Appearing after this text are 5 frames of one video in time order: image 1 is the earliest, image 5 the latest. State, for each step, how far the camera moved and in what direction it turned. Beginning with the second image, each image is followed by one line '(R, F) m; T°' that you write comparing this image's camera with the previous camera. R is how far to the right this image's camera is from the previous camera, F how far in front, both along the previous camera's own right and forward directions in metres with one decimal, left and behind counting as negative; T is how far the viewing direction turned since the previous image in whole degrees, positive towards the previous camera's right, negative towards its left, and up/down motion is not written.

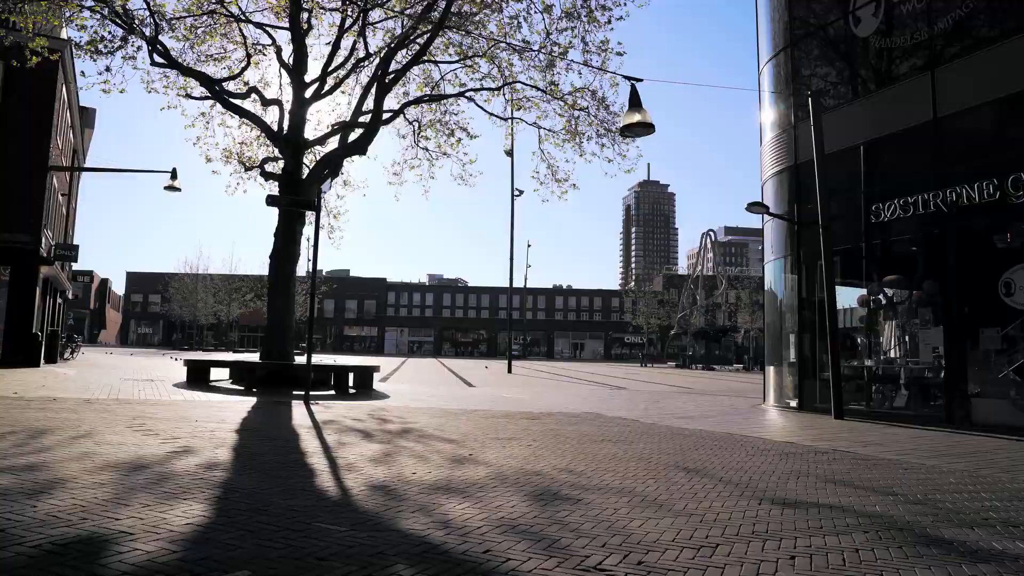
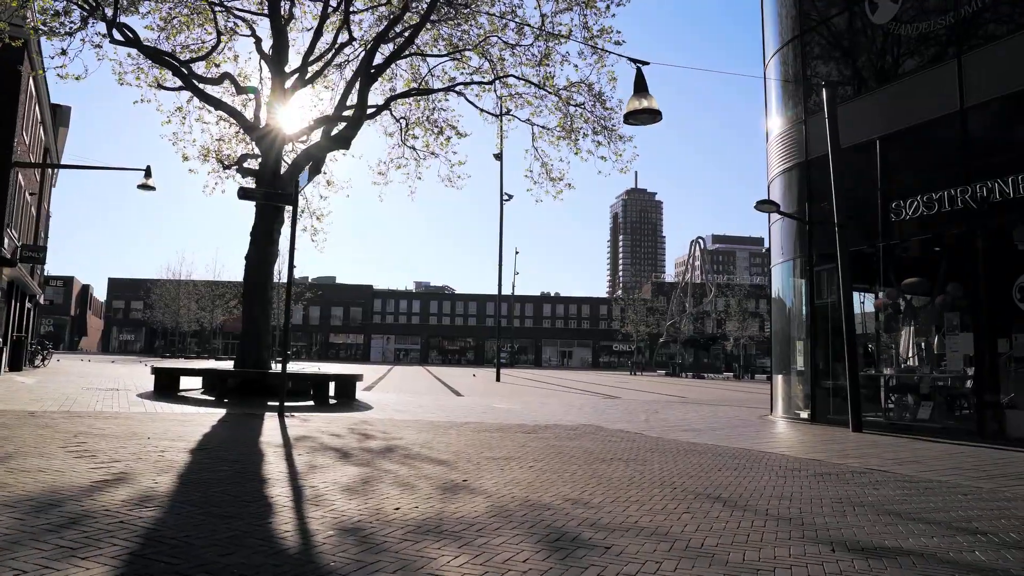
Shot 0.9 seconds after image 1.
(-0.1, +1.0) m; +1°
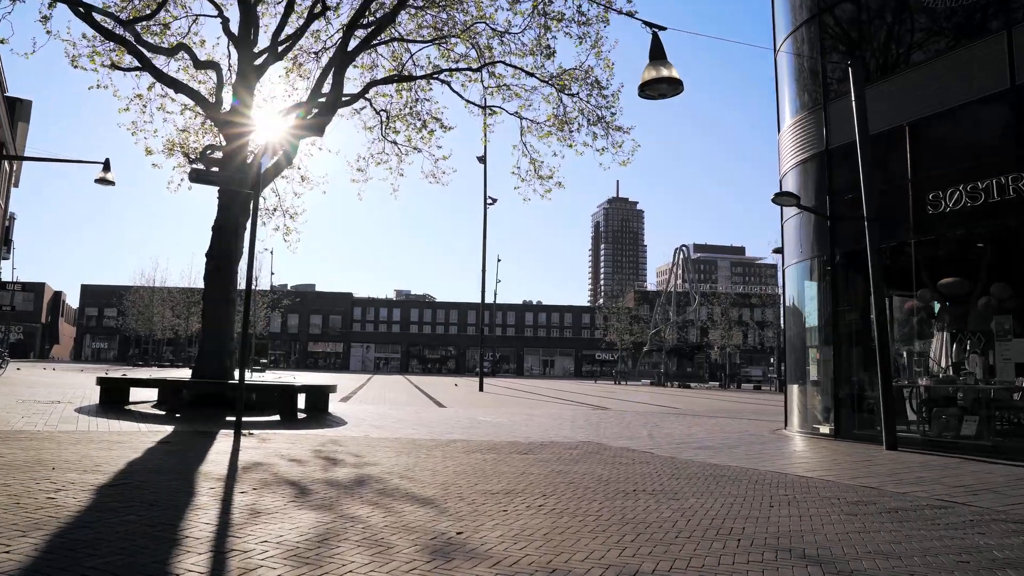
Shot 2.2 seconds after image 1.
(-0.2, +1.5) m; +2°
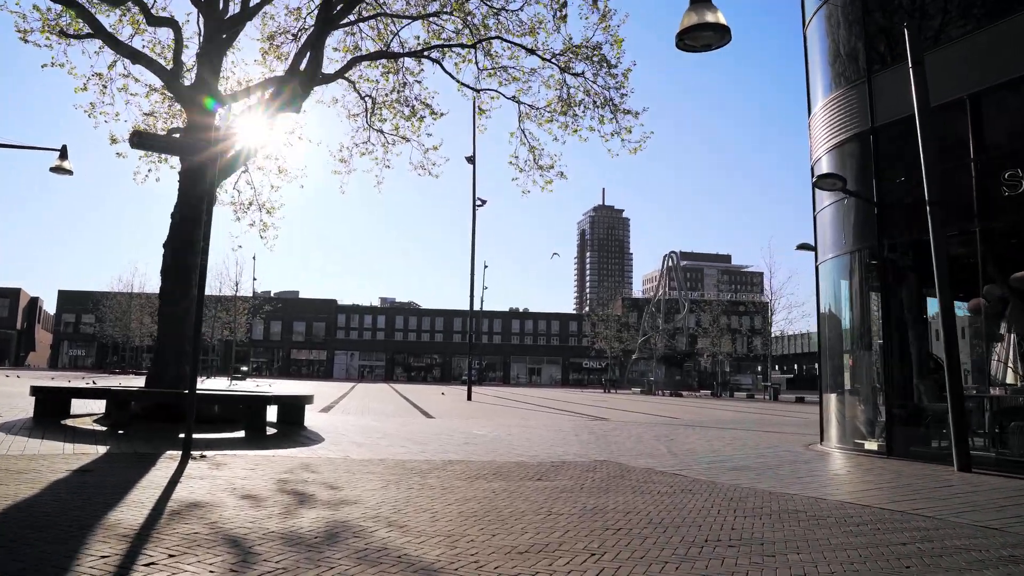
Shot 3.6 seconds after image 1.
(-0.3, +1.8) m; +1°
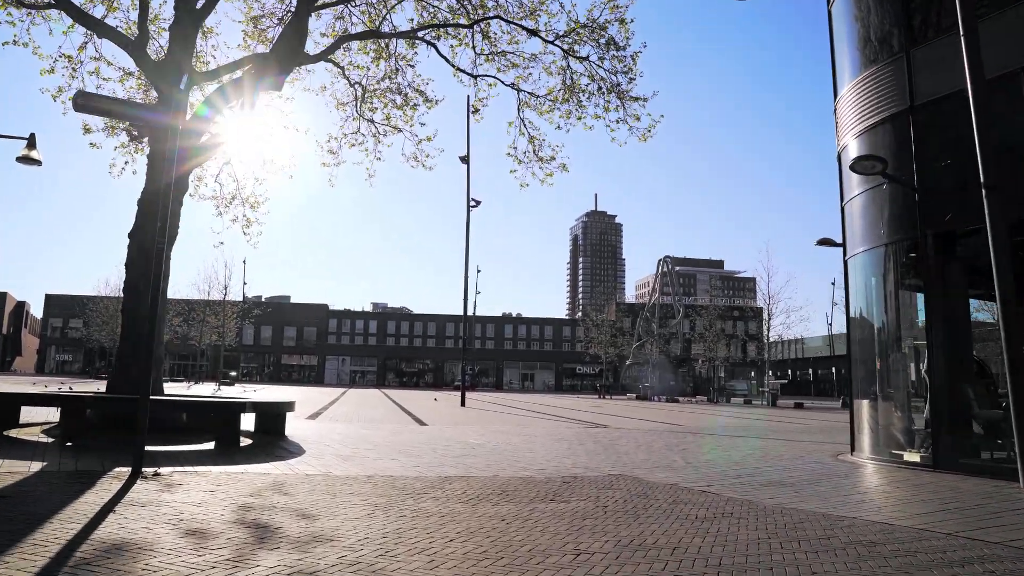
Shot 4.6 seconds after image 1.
(-0.2, +1.2) m; +1°
